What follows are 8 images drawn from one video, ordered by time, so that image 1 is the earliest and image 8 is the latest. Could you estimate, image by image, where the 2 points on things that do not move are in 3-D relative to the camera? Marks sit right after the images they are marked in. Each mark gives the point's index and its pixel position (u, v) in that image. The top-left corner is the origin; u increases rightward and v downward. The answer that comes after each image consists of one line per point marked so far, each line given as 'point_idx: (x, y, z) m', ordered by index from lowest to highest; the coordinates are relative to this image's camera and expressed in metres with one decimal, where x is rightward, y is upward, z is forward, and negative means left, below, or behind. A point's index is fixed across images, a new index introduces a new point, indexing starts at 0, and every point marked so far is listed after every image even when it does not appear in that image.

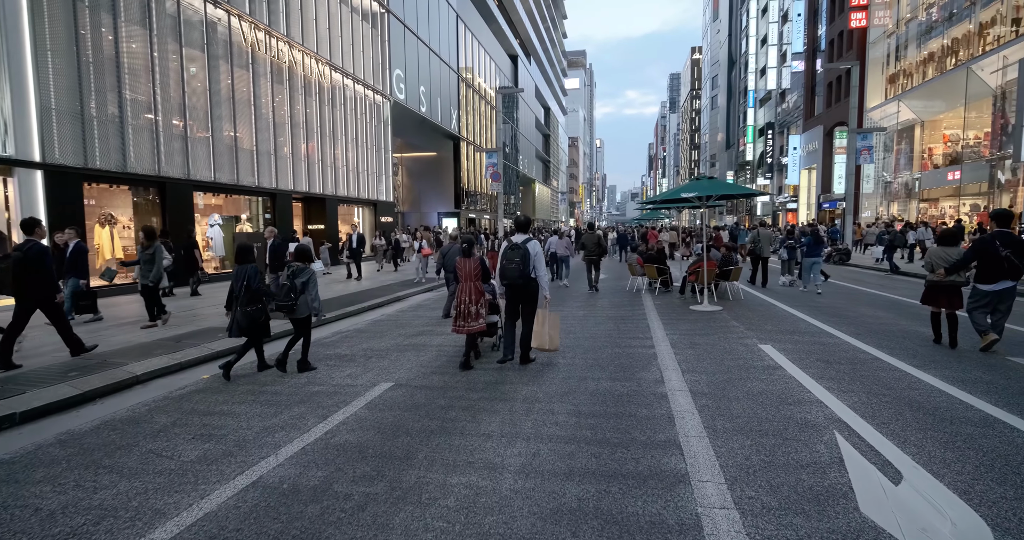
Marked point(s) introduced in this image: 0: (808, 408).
0: (+2.9, -1.3, +4.6) m
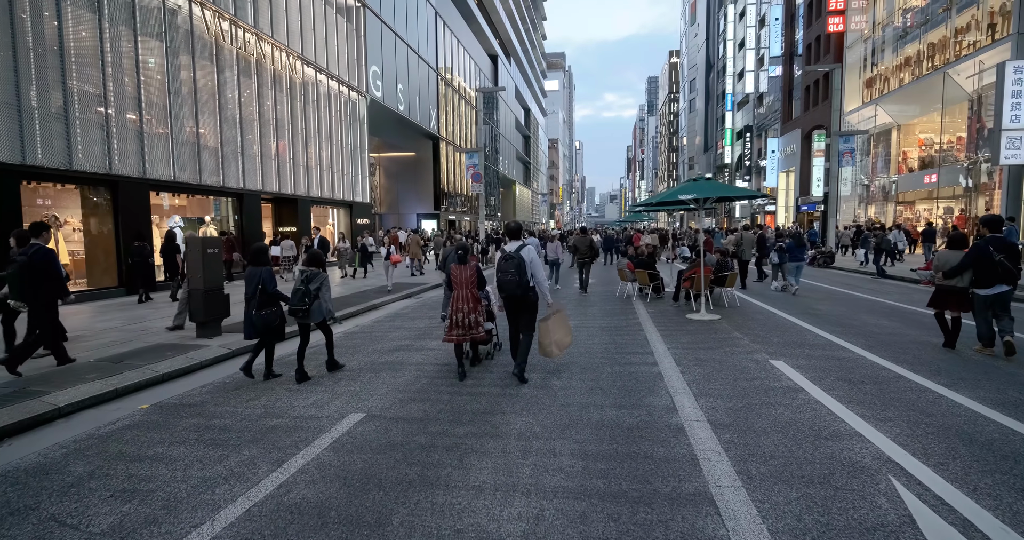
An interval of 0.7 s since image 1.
0: (+2.8, -1.5, +4.0) m
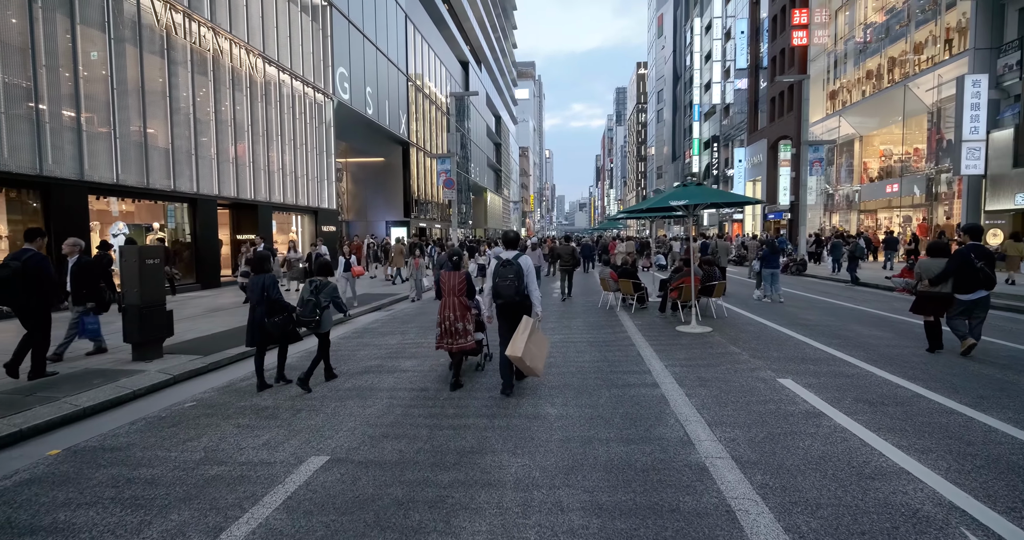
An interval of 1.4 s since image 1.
0: (+2.8, -1.6, +3.5) m
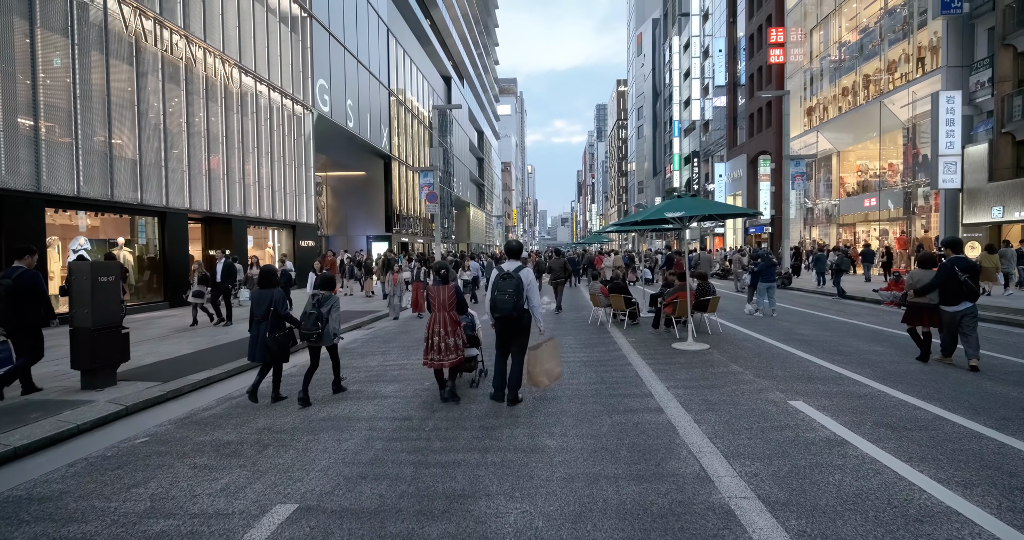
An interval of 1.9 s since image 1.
0: (+2.8, -1.6, +3.0) m
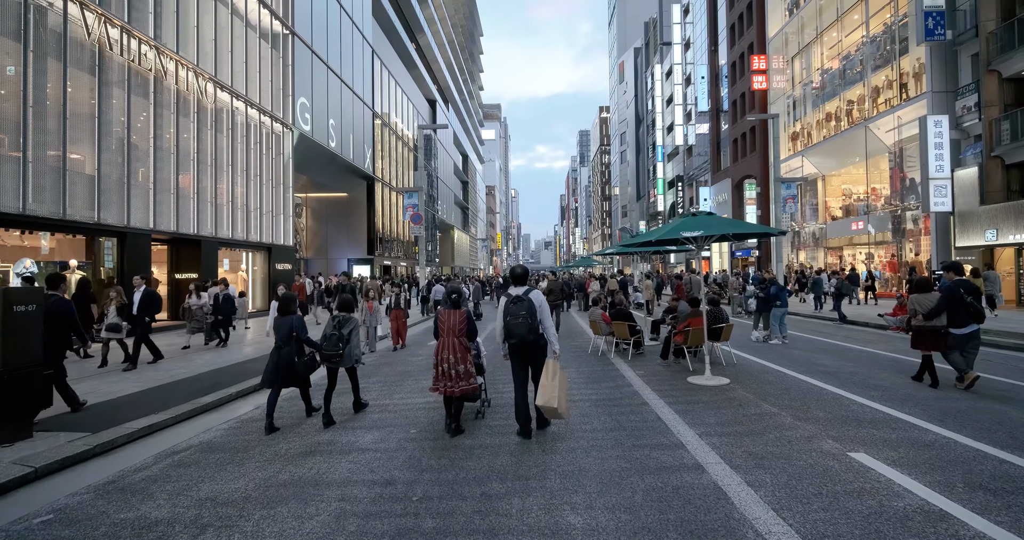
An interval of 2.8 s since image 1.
0: (+3.0, -1.8, +2.1) m
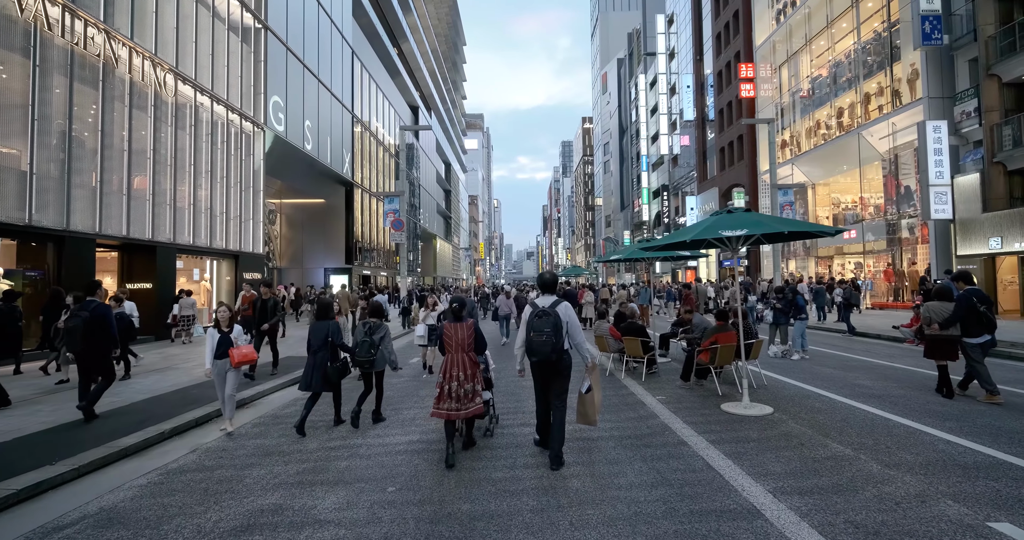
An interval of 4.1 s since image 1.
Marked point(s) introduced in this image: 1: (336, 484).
0: (+3.2, -1.8, +0.8) m
1: (-1.7, -2.1, +4.7) m
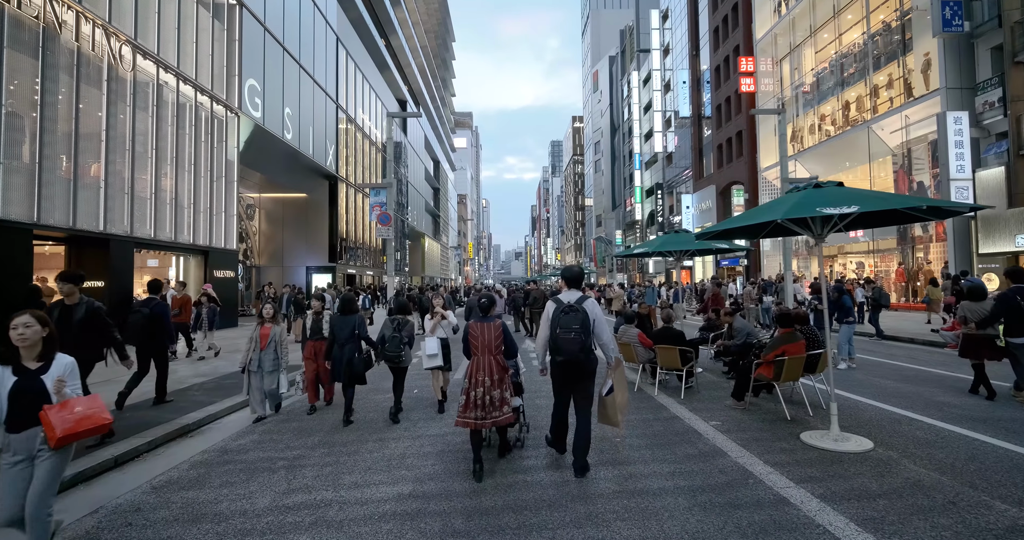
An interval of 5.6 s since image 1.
0: (+3.6, -1.7, -0.6) m
1: (-1.4, -2.0, +3.0) m
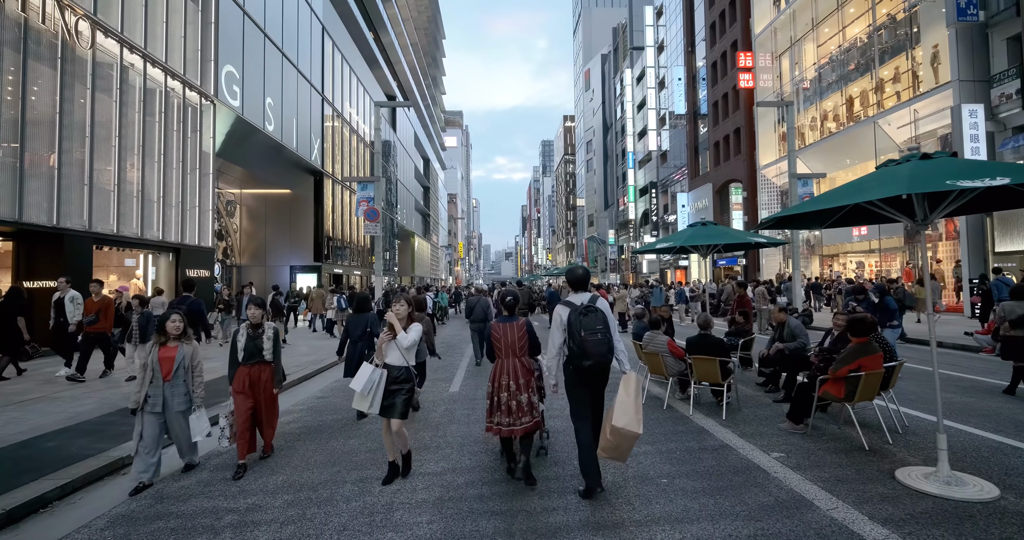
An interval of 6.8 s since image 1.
0: (+3.8, -1.6, -1.7) m
1: (-1.2, -1.9, +1.8) m
